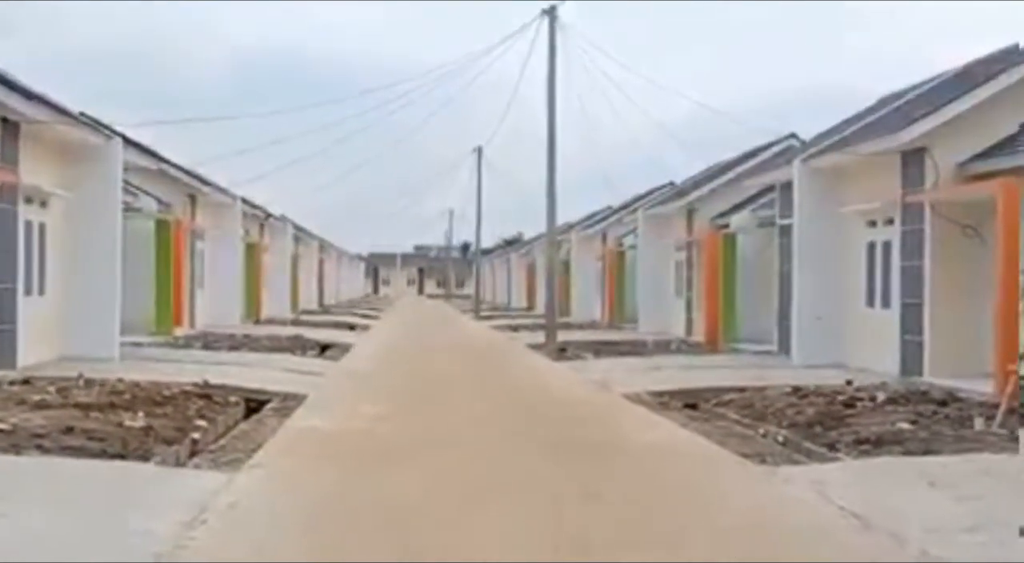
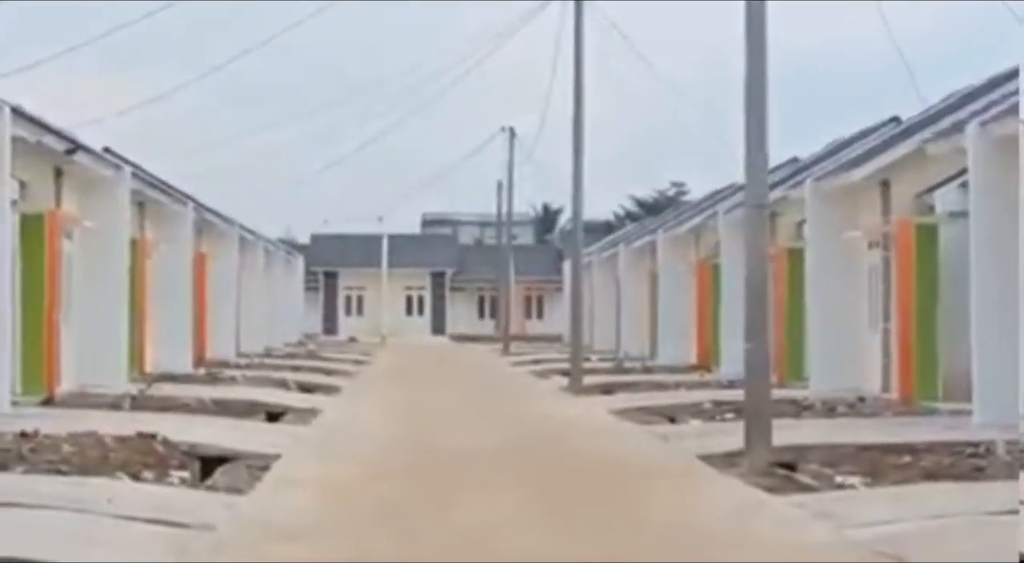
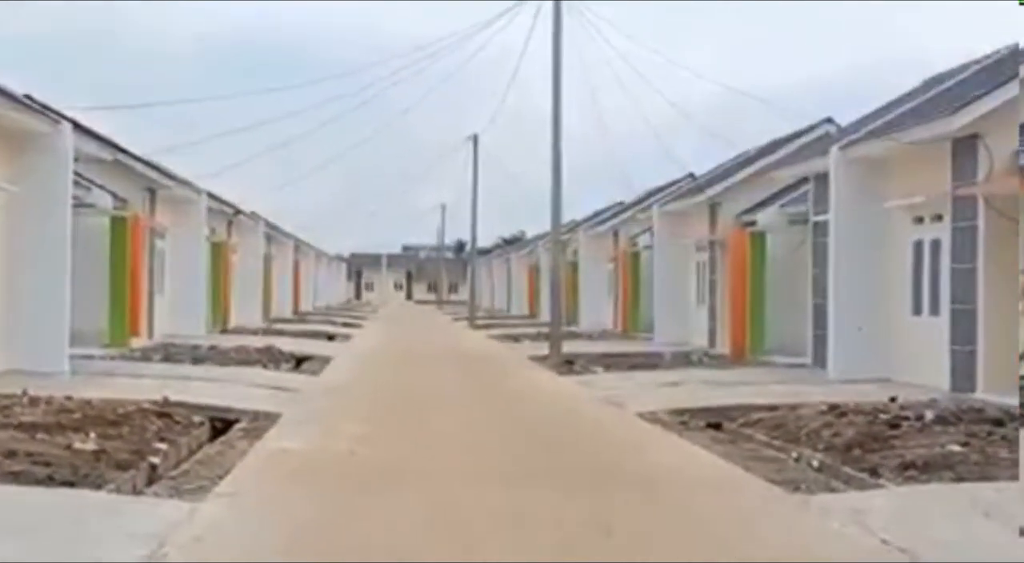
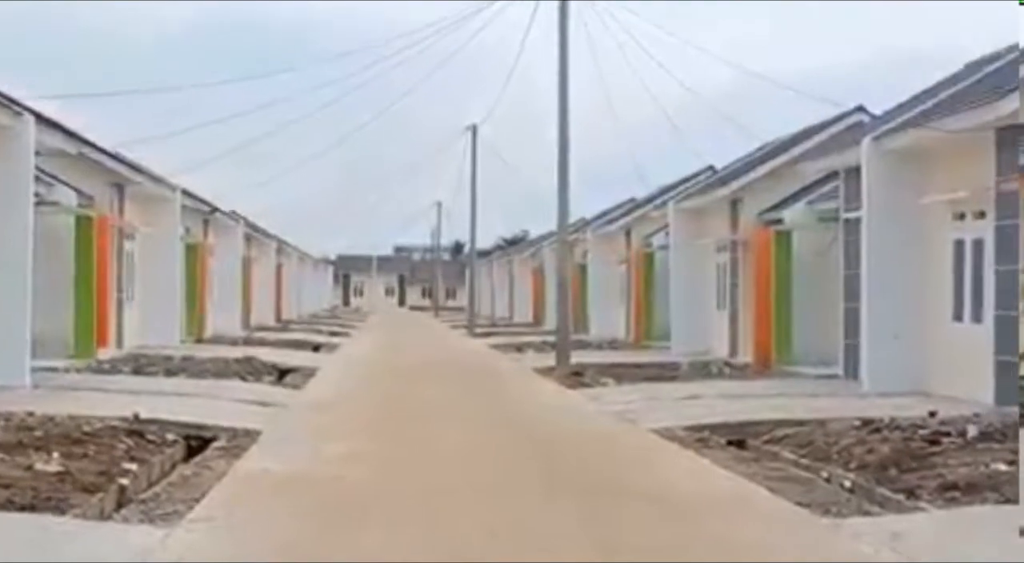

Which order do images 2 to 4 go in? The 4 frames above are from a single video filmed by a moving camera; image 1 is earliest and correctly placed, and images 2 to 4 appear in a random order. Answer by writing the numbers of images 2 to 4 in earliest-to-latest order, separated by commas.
3, 4, 2
